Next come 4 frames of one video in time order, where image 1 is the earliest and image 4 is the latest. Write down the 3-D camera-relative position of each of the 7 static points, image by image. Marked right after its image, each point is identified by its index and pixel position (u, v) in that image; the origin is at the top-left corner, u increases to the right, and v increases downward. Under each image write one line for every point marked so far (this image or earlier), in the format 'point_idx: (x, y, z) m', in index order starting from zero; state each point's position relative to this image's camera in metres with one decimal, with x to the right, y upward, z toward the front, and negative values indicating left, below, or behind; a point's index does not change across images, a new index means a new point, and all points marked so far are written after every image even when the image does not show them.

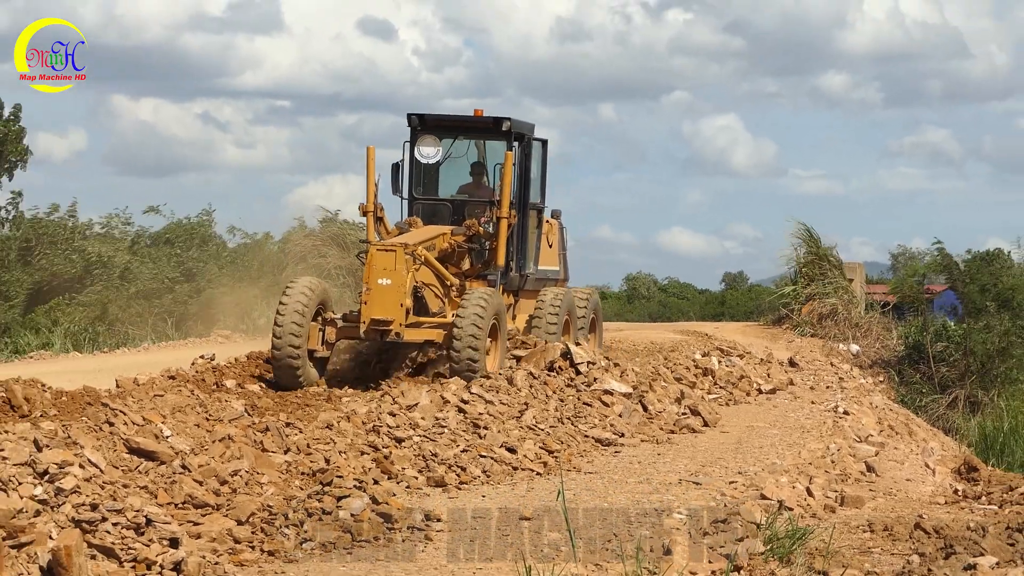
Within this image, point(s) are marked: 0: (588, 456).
0: (+0.6, -1.3, +8.7) m
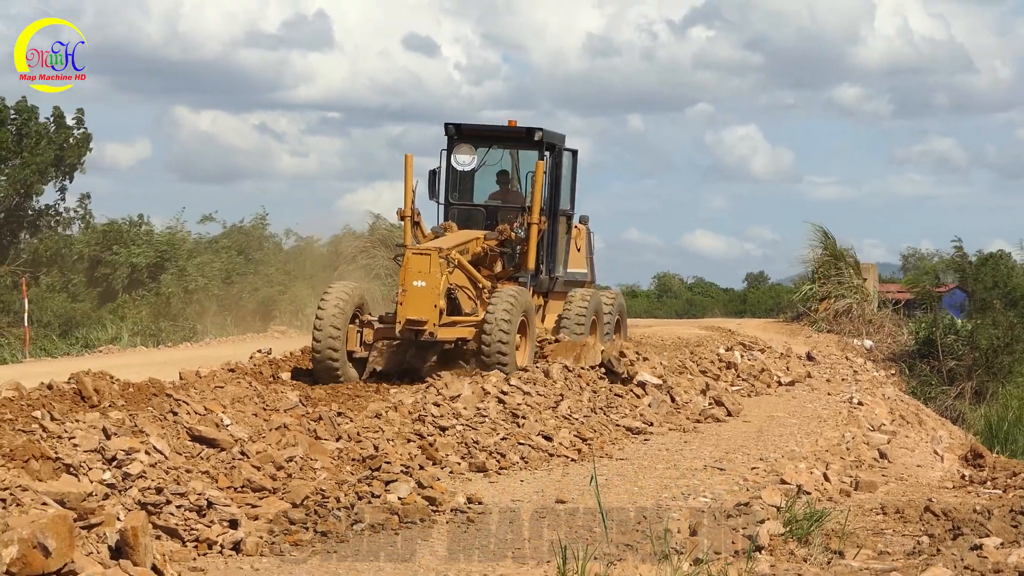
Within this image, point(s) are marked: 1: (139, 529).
0: (+0.9, -1.3, +9.2) m
1: (-2.2, -1.4, +6.1) m
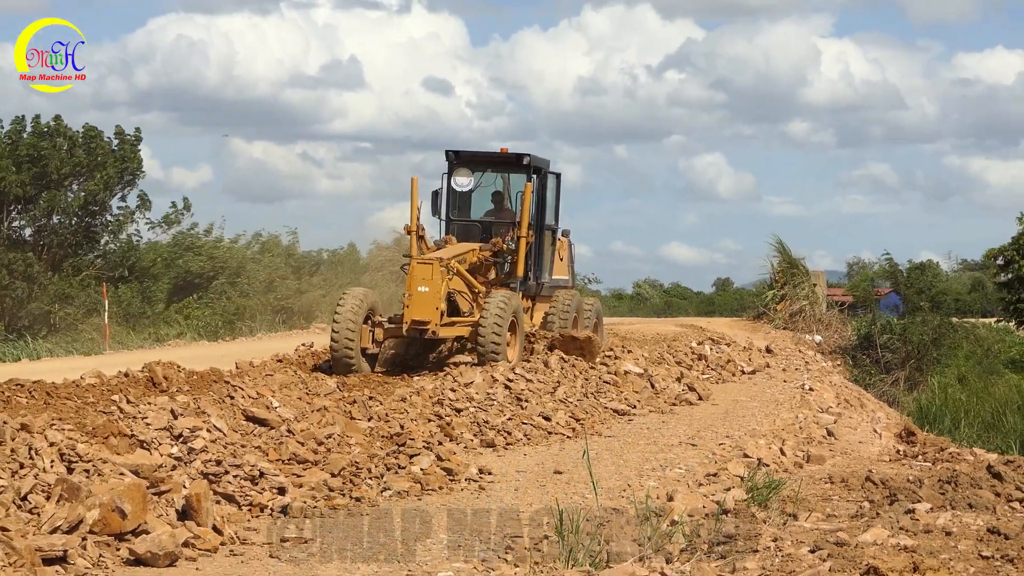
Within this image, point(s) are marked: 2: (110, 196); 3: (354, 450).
0: (+0.9, -1.3, +10.6) m
1: (-2.2, -1.4, +7.5) m
2: (-7.4, +1.6, +20.0) m
3: (-1.4, -1.4, +9.3) m
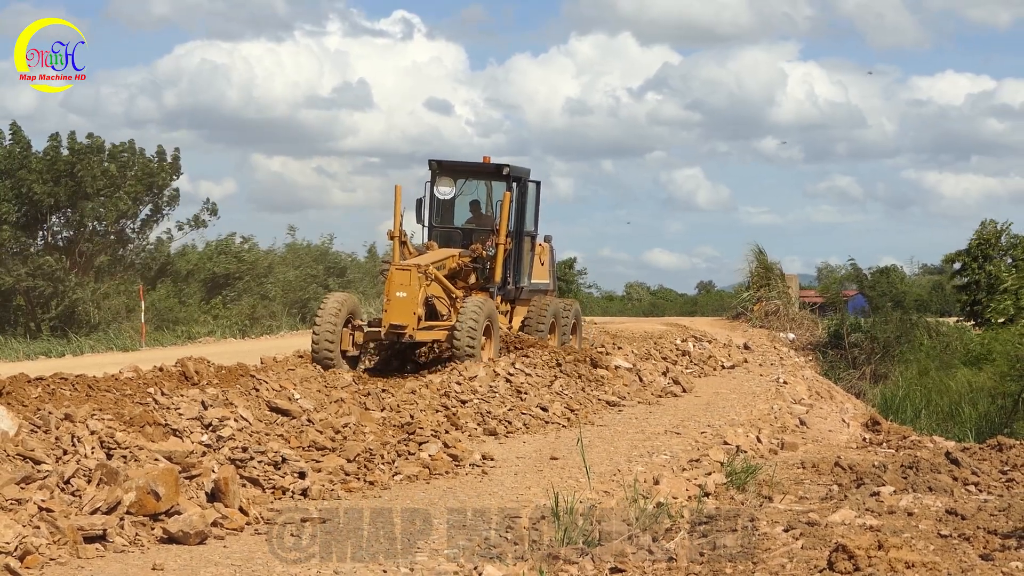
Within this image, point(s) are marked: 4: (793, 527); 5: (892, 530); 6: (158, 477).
0: (+1.0, -1.3, +11.4) m
1: (-2.2, -1.5, +8.4) m
2: (-7.2, +1.7, +20.9) m
3: (-1.4, -1.4, +10.2) m
4: (+2.1, -1.8, +8.2) m
5: (+2.8, -1.8, +8.1) m
6: (-2.6, -1.4, +8.0) m
